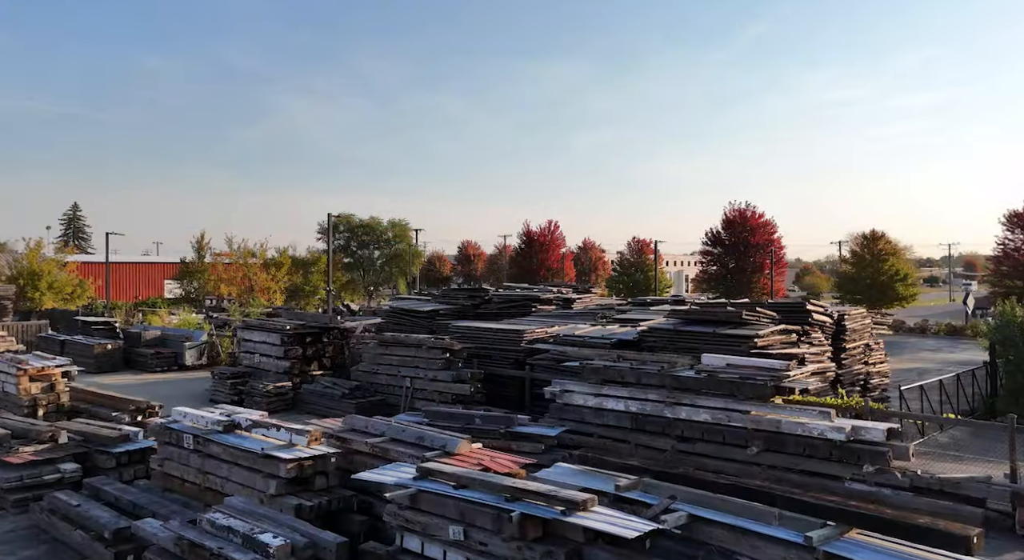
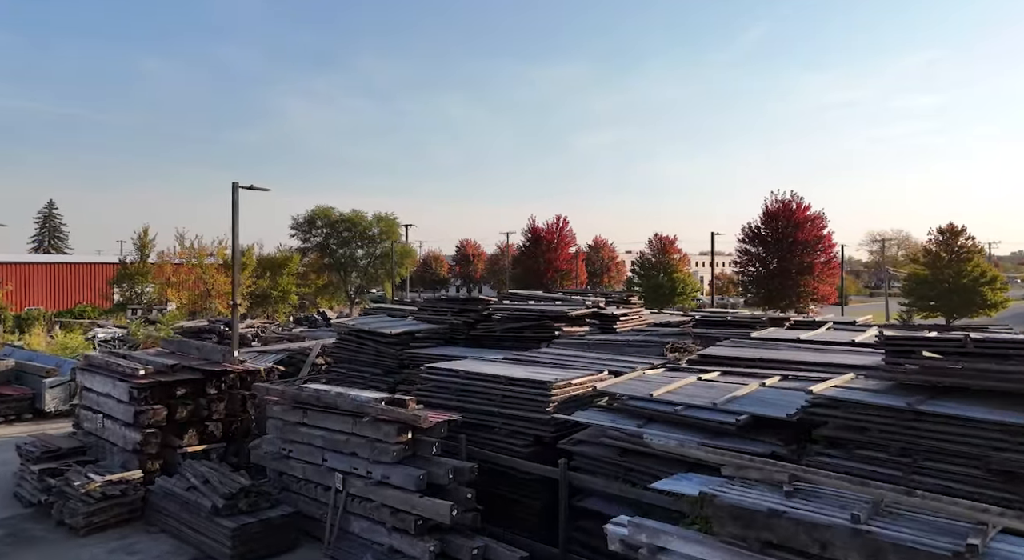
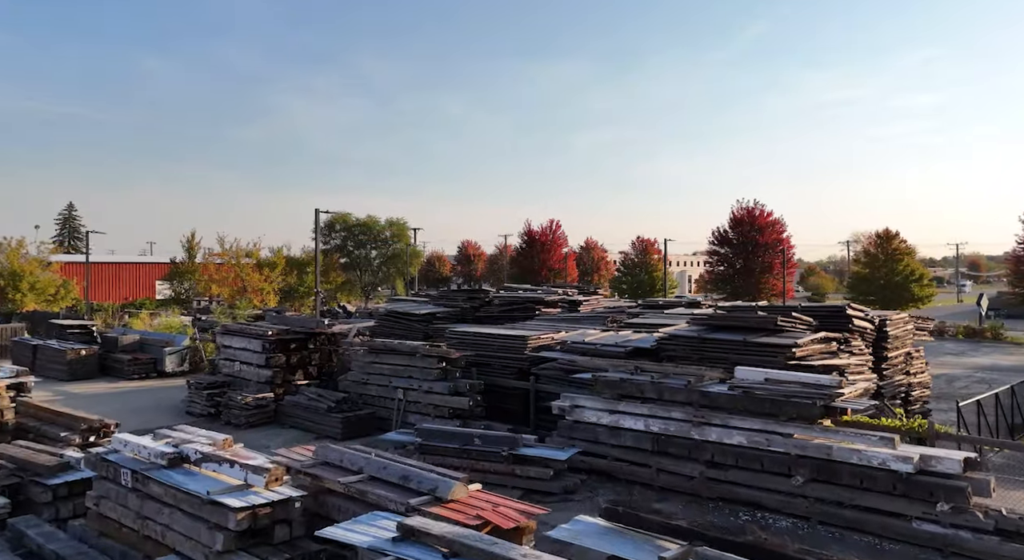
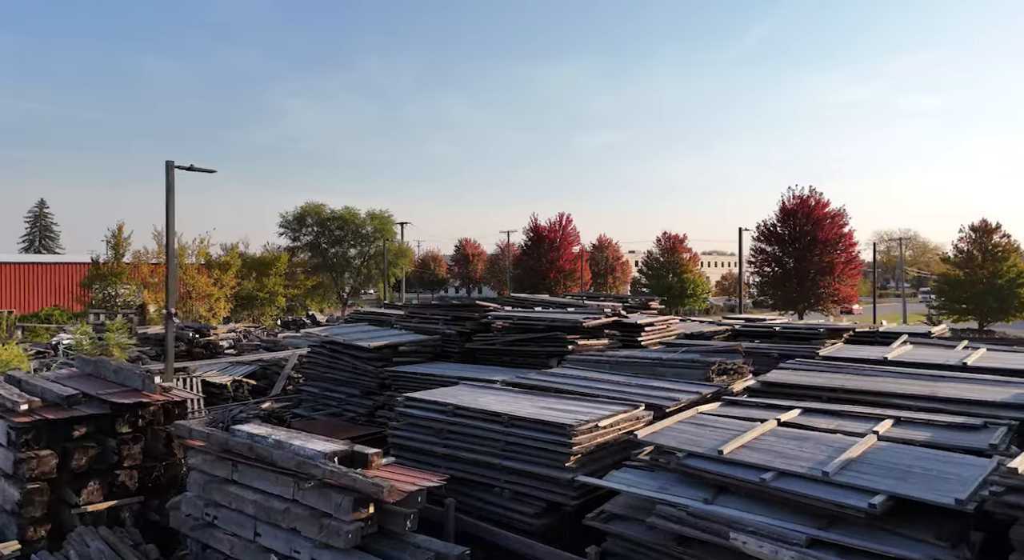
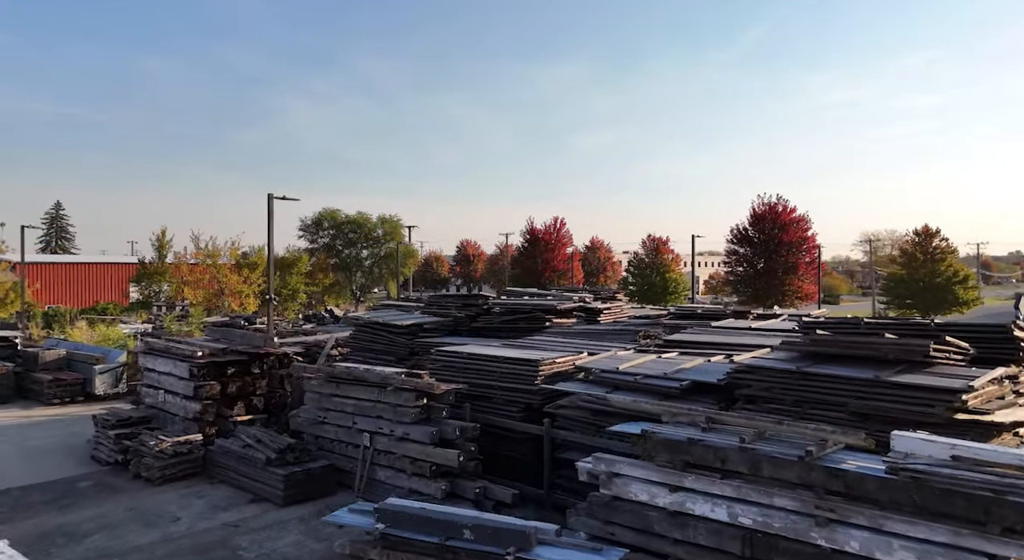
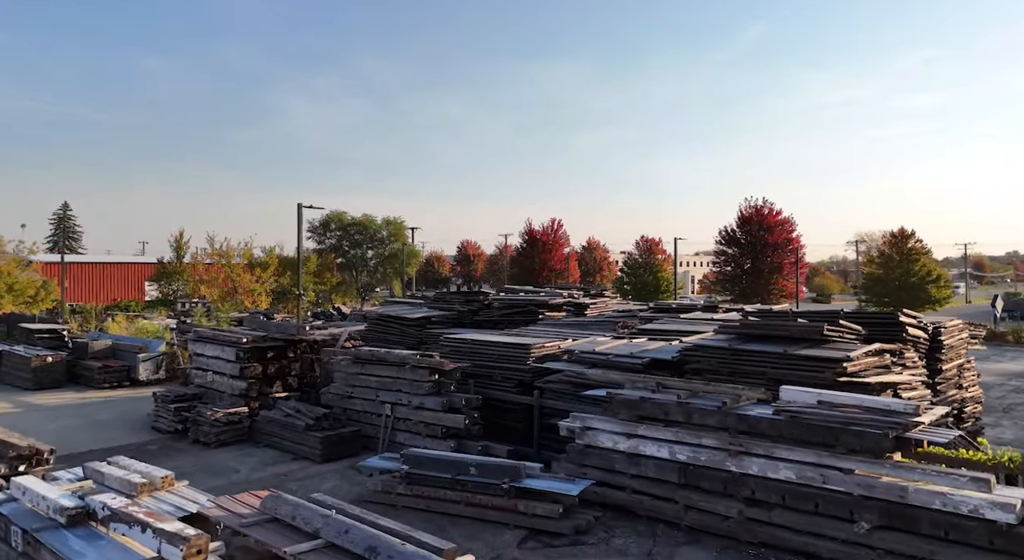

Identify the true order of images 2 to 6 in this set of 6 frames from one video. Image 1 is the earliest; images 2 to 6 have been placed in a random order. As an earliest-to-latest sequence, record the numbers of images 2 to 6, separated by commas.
3, 6, 5, 2, 4
